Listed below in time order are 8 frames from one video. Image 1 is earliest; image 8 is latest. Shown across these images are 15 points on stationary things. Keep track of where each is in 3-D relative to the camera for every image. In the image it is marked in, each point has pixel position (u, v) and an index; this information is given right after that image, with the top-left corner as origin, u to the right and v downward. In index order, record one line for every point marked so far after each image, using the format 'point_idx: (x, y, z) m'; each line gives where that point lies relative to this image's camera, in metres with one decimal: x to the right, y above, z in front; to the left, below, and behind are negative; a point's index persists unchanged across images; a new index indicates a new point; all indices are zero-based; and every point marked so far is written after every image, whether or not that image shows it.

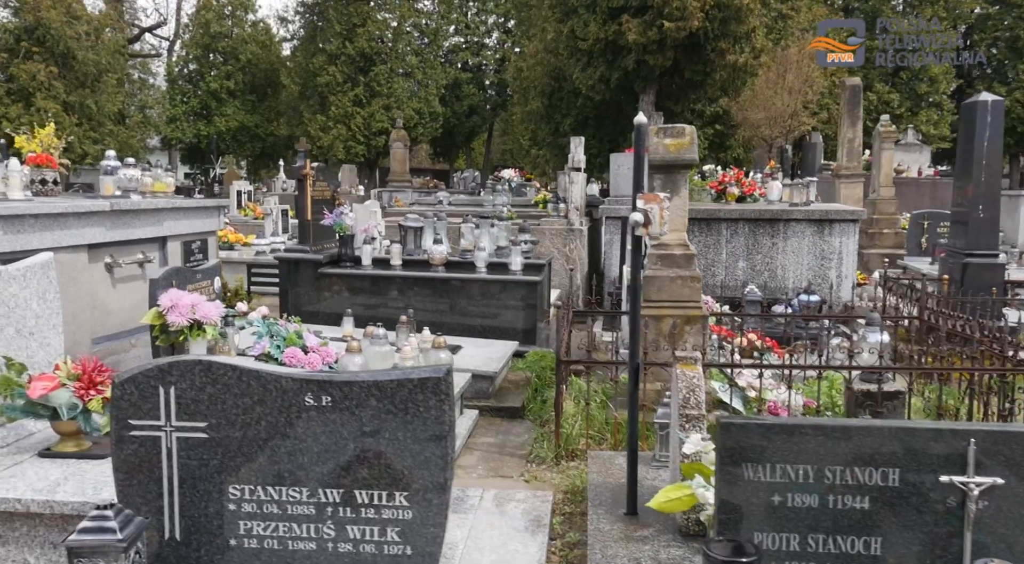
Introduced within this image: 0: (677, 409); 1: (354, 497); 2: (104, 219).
0: (+0.8, -0.6, +3.7) m
1: (-0.5, -0.7, +2.7) m
2: (-3.4, +0.5, +7.0) m
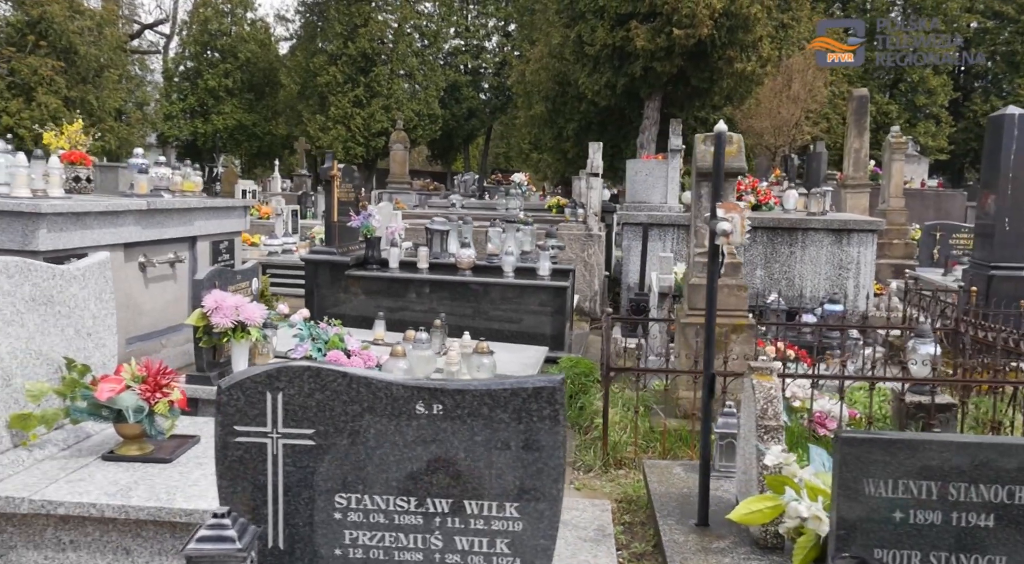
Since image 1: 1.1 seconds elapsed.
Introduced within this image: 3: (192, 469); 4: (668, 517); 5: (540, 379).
0: (+1.1, -0.6, +3.7) m
1: (-0.1, -0.7, +2.7) m
2: (-3.1, +0.5, +6.9) m
3: (-1.5, -0.9, +4.0) m
4: (+0.8, -1.2, +4.1) m
5: (+0.1, -0.3, +2.6) m
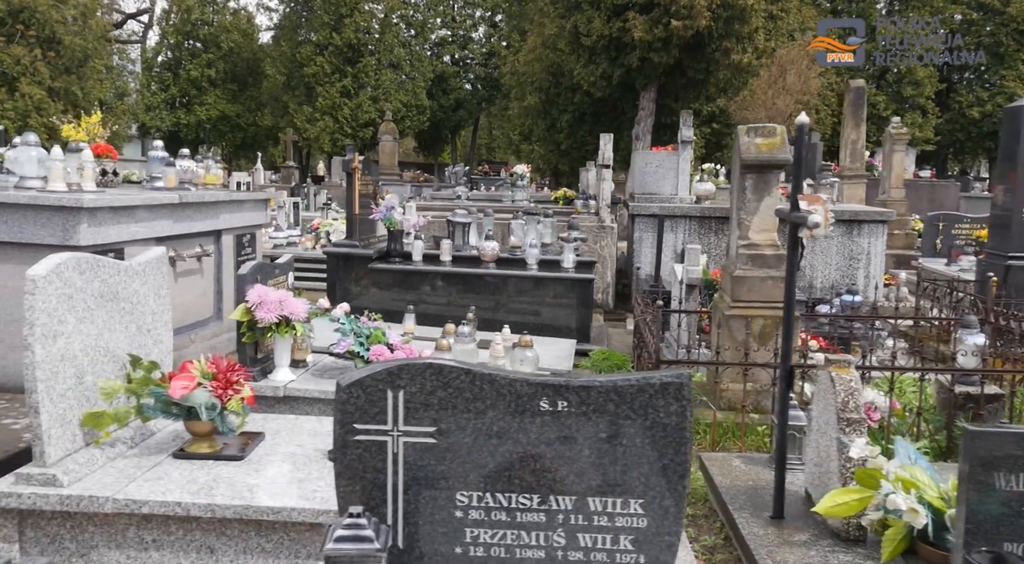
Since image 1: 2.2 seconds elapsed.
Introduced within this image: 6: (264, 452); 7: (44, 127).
0: (+1.5, -0.6, +3.7) m
1: (+0.3, -0.7, +2.7) m
2: (-2.8, +0.6, +6.8) m
3: (-1.2, -0.9, +3.9) m
4: (+1.1, -1.1, +4.1) m
5: (+0.5, -0.3, +2.6) m
6: (-1.2, -0.9, +4.1) m
7: (-10.8, +3.4, +18.5) m
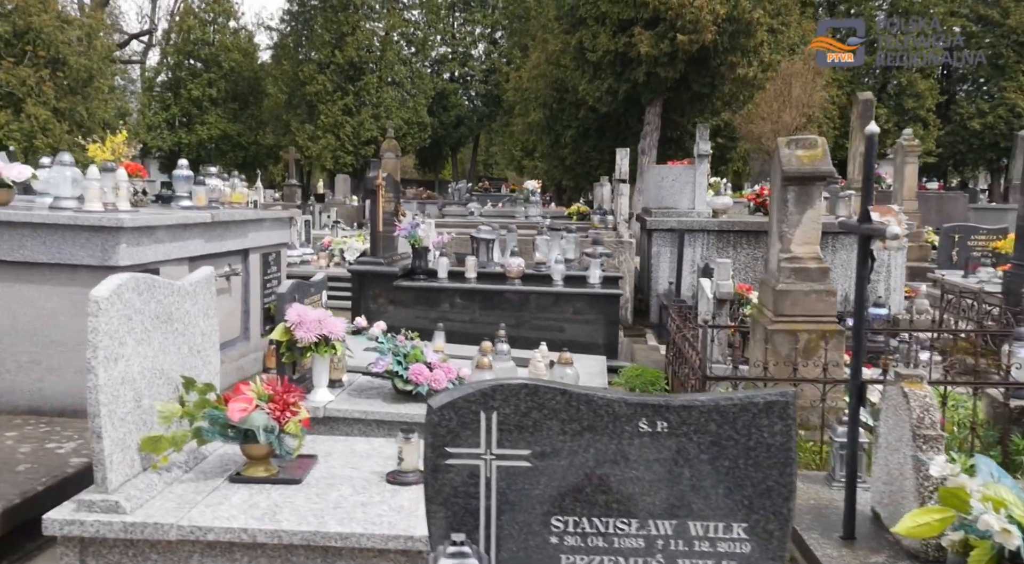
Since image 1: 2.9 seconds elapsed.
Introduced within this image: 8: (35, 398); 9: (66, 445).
0: (+1.8, -0.7, +3.7) m
1: (+0.6, -0.8, +2.6) m
2: (-2.5, +0.4, +6.7) m
3: (-0.9, -1.0, +3.8) m
4: (+1.4, -1.2, +4.0) m
5: (+0.8, -0.3, +2.5) m
6: (-0.9, -0.9, +4.0) m
7: (-10.5, +3.0, +18.5) m
8: (-3.2, -0.8, +5.5) m
9: (-2.6, -0.9, +4.7) m
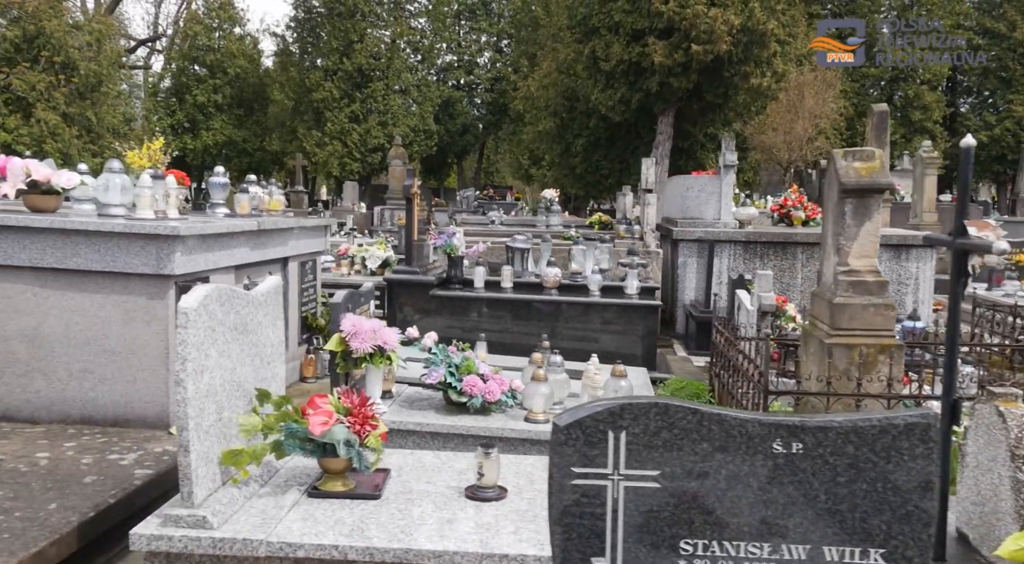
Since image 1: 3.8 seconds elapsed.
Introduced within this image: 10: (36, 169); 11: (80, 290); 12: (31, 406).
0: (+2.2, -0.7, +3.6) m
1: (+0.9, -0.8, +2.5) m
2: (-2.1, +0.4, +6.7) m
3: (-0.5, -1.0, +3.8) m
4: (+1.8, -1.3, +3.9) m
5: (+1.2, -0.4, +2.5) m
6: (-0.5, -1.0, +4.0) m
7: (-10.1, +2.9, +18.4) m
8: (-2.8, -0.8, +5.4) m
9: (-2.2, -1.0, +4.7) m
10: (-3.3, +0.8, +5.8) m
11: (-2.8, -0.1, +5.4) m
12: (-3.2, -0.8, +5.4) m
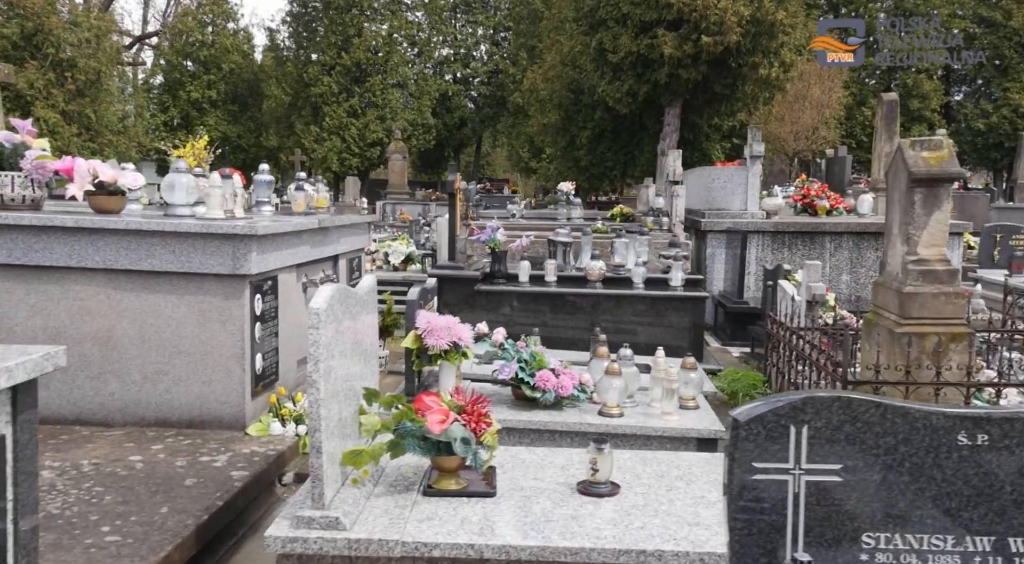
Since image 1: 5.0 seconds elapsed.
0: (+2.7, -0.7, +3.6) m
1: (+1.5, -0.8, +2.5) m
2: (-1.6, +0.4, +6.6) m
3: (+0.1, -1.0, +3.7) m
4: (+2.4, -1.2, +3.9) m
5: (+1.7, -0.4, +2.4) m
6: (0.0, -1.0, +4.0) m
7: (-9.8, +2.9, +18.3) m
8: (-2.3, -0.8, +5.4) m
9: (-1.6, -1.0, +4.6) m
10: (-2.9, +0.8, +5.7) m
11: (-2.3, -0.1, +5.4) m
12: (-2.7, -0.8, +5.4) m
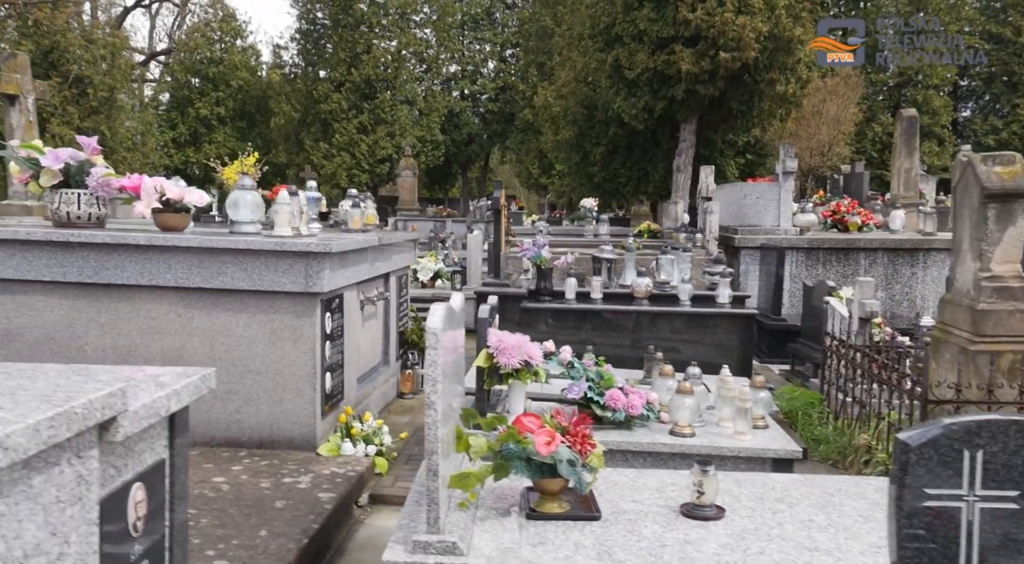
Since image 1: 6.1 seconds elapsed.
0: (+3.2, -0.7, +3.5) m
1: (+2.0, -0.9, +2.4) m
2: (-1.2, +0.2, +6.6) m
3: (+0.6, -1.1, +3.7) m
4: (+2.8, -1.3, +3.8) m
5: (+2.2, -0.4, +2.4) m
6: (+0.5, -1.1, +3.9) m
7: (-9.3, +2.5, +18.3) m
8: (-1.8, -0.9, +5.3) m
9: (-1.2, -1.1, +4.6) m
10: (-2.4, +0.7, +5.7) m
11: (-1.8, -0.2, +5.3) m
12: (-2.2, -0.9, +5.3) m
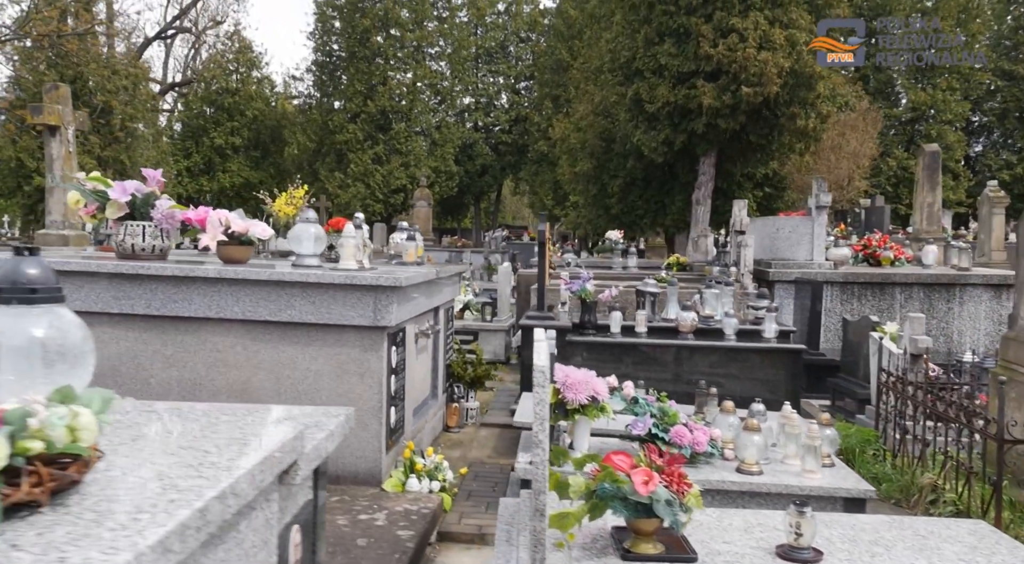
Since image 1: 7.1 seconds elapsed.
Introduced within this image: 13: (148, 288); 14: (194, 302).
0: (+3.6, -0.9, +3.4) m
1: (+2.4, -1.0, +2.3) m
2: (-0.7, 0.0, +6.6) m
3: (+1.0, -1.2, +3.6) m
4: (+3.3, -1.5, +3.7) m
5: (+2.6, -0.5, +2.3) m
6: (+0.9, -1.2, +3.8) m
7: (-8.7, +1.9, +18.4) m
8: (-1.4, -1.2, +5.3) m
9: (-0.7, -1.3, +4.5) m
10: (-1.9, +0.4, +5.7) m
11: (-1.4, -0.4, +5.3) m
12: (-1.7, -1.1, +5.3) m
13: (-2.3, 0.0, +5.3) m
14: (-2.0, -0.1, +5.3) m
